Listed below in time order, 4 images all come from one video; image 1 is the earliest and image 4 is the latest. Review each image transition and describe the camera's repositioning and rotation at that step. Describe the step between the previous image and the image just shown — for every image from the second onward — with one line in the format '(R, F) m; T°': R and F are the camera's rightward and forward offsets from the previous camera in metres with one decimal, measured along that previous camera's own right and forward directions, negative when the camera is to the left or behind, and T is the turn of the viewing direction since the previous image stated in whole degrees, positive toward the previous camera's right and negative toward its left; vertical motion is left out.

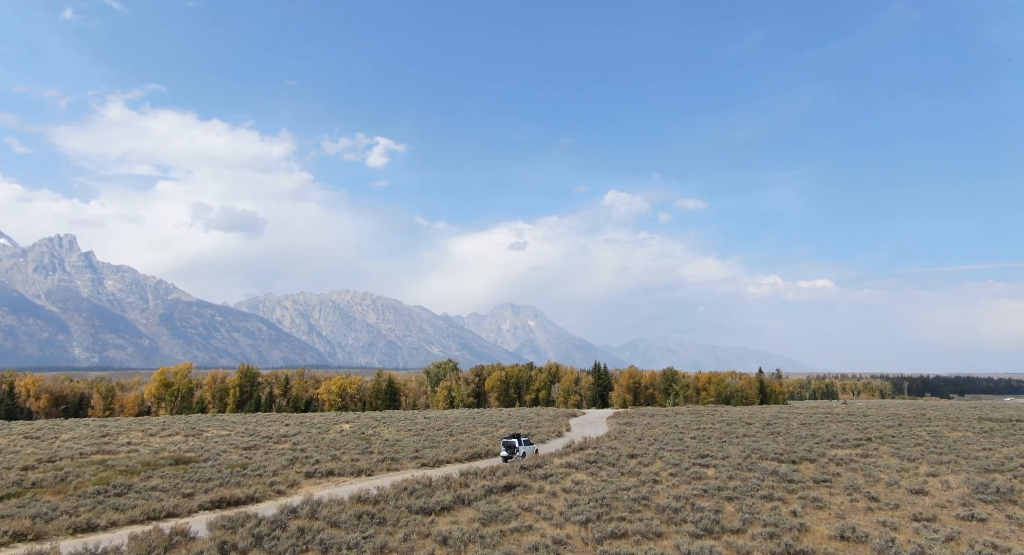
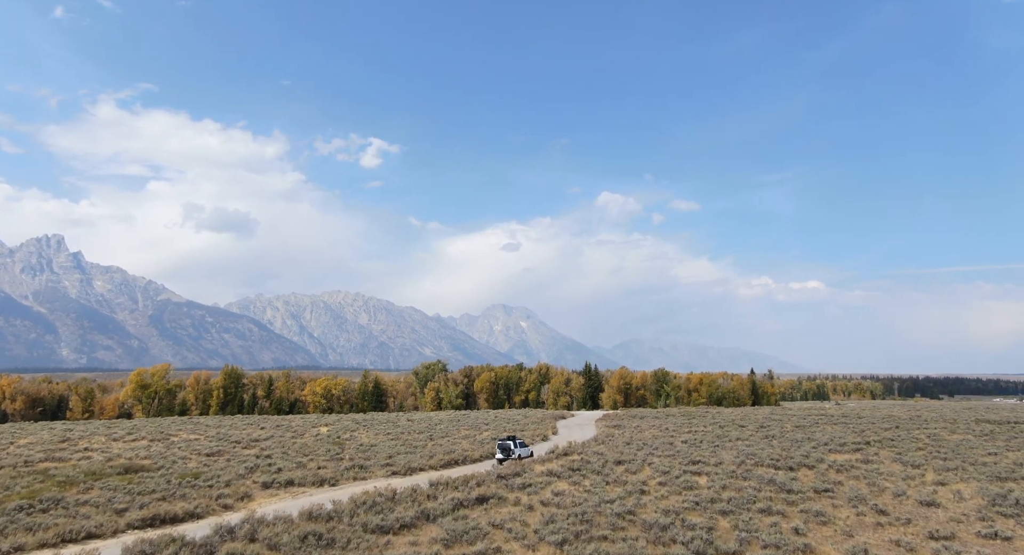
(+0.6, +2.2) m; +1°
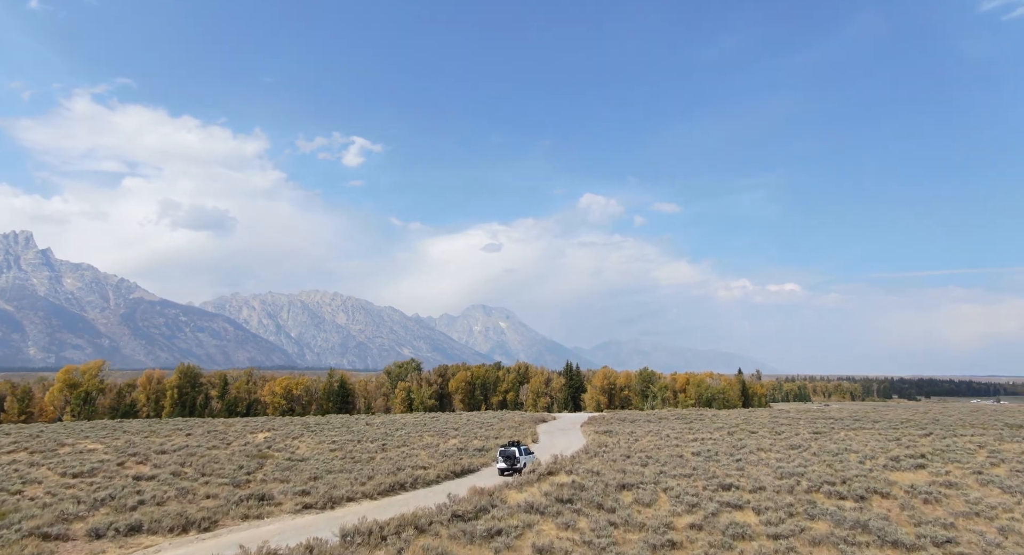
(+0.4, +8.7) m; +2°
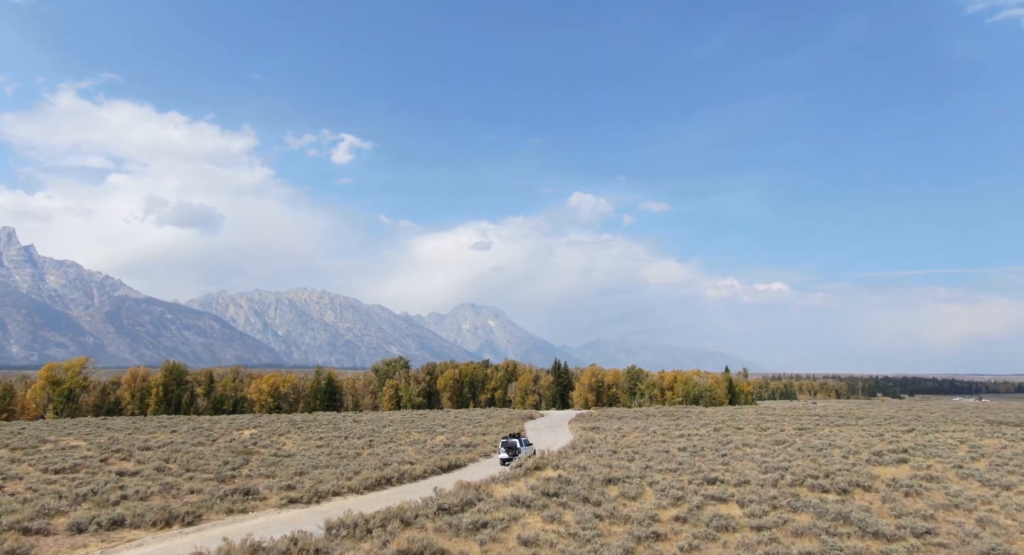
(+0.1, 0.0) m; +1°
